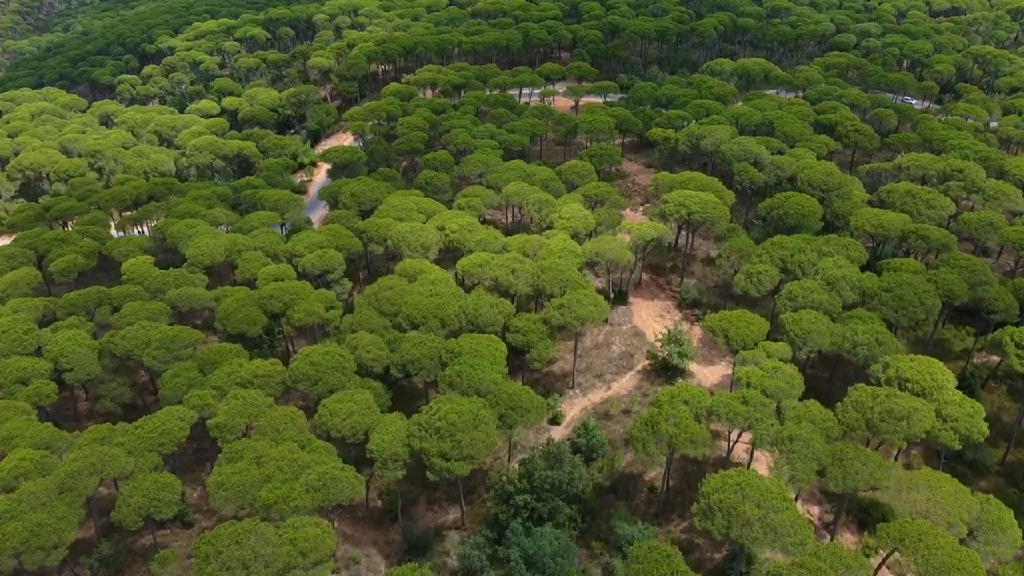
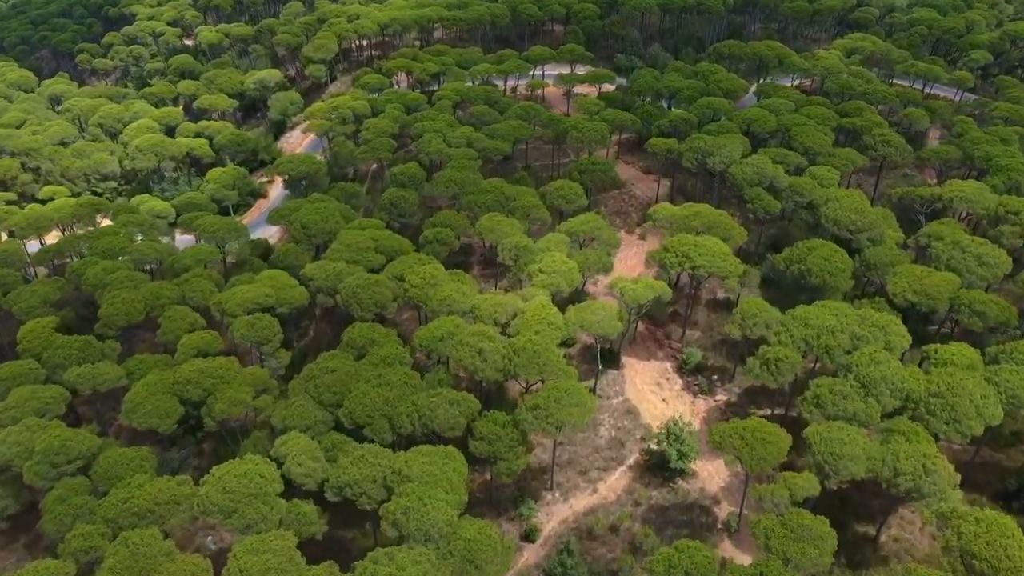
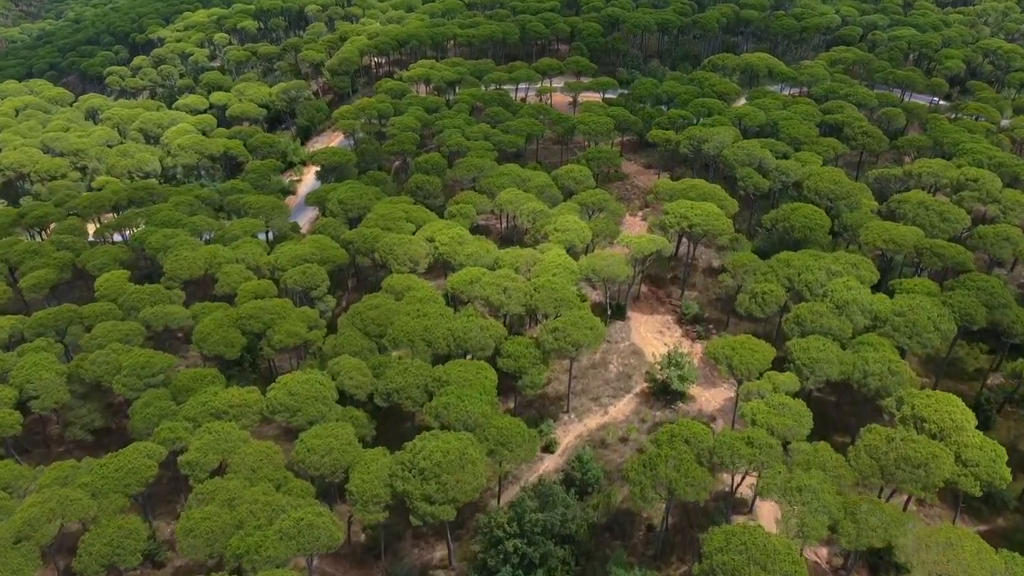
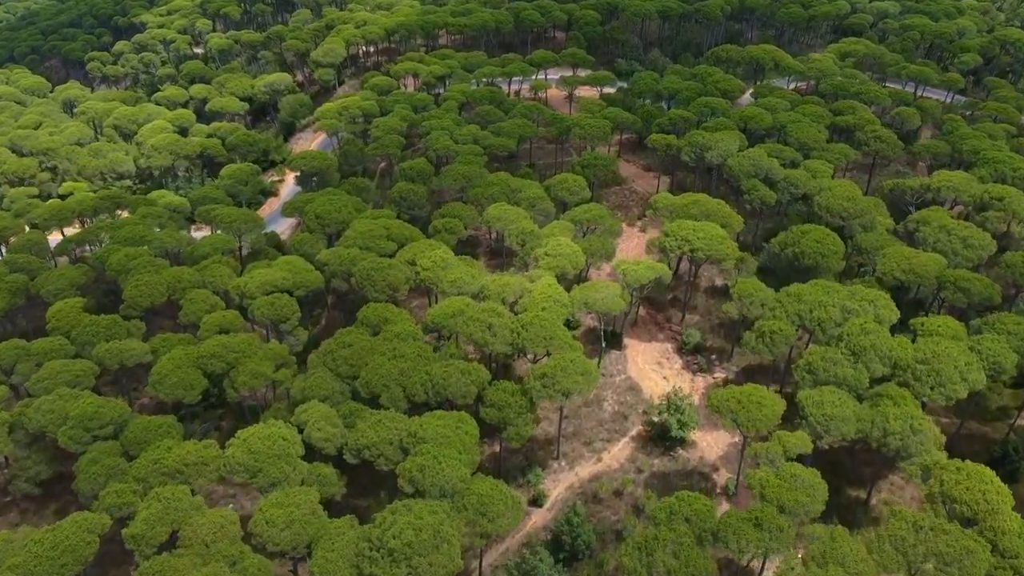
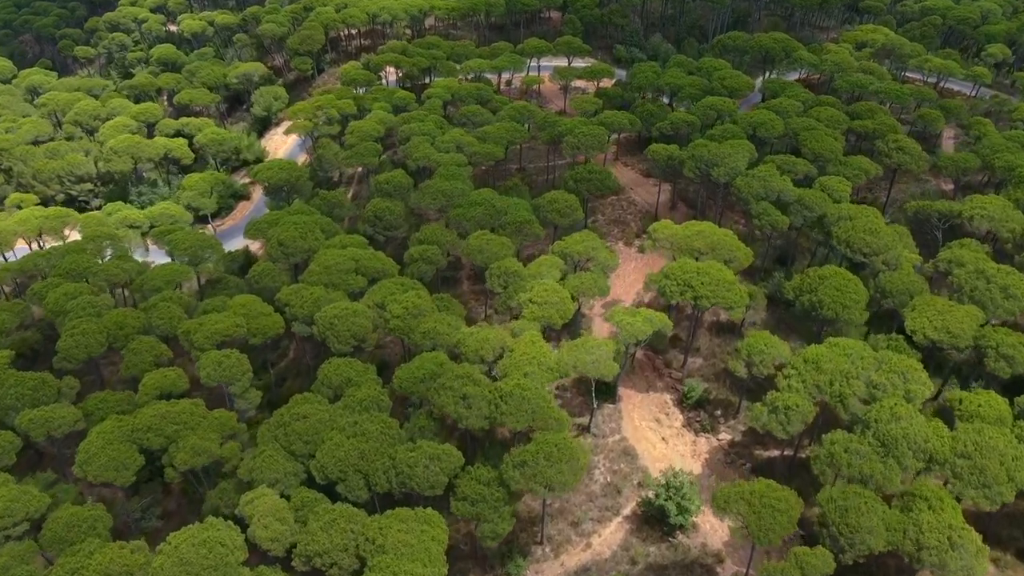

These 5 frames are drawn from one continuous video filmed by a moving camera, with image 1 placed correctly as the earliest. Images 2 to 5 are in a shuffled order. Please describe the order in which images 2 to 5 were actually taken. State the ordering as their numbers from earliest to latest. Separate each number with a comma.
3, 4, 2, 5
